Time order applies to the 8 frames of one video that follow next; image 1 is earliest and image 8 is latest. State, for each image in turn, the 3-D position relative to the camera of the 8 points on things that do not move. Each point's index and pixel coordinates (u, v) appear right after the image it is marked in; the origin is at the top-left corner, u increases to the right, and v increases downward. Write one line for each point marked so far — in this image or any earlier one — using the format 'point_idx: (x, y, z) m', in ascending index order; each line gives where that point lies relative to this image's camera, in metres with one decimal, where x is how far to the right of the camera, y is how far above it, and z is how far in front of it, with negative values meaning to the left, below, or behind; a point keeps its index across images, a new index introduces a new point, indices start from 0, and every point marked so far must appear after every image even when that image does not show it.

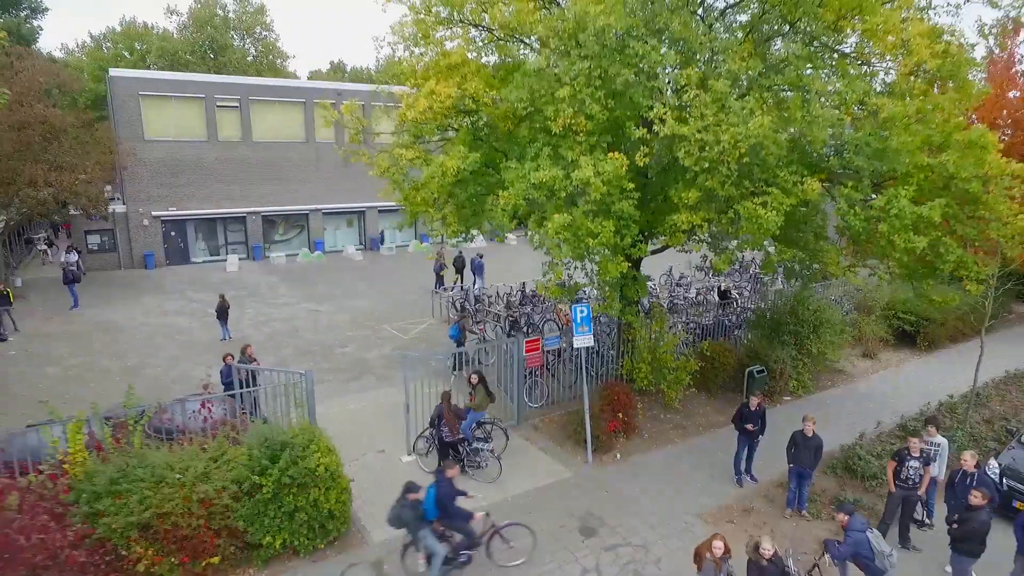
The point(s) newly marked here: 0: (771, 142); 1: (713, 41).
0: (+2.4, +1.3, +6.5) m
1: (+2.0, +2.4, +6.9) m
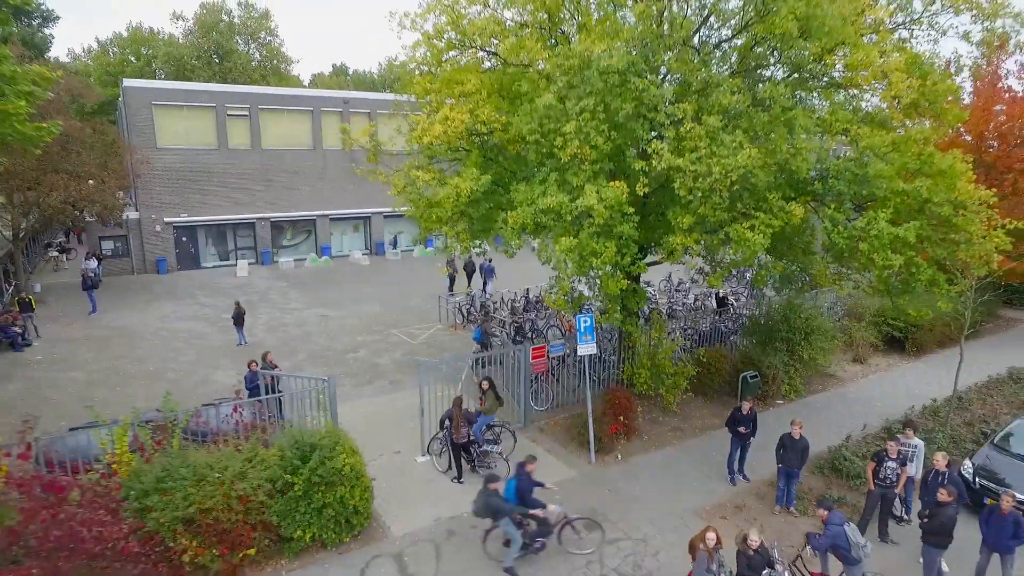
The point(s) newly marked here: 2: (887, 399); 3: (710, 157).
0: (+2.5, +1.2, +7.2) m
1: (+2.1, +2.2, +7.6) m
2: (+6.5, -1.9, +12.2) m
3: (+1.9, +1.2, +6.9) m
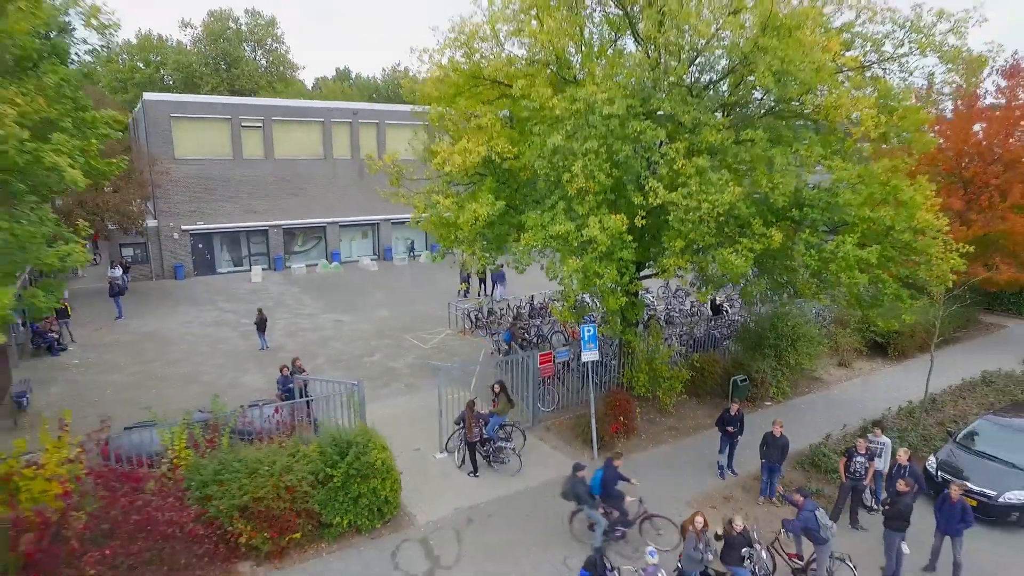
0: (+2.6, +1.0, +8.2) m
1: (+2.2, +2.0, +8.6) m
2: (+6.7, -2.1, +13.3) m
3: (+2.1, +1.1, +8.0) m
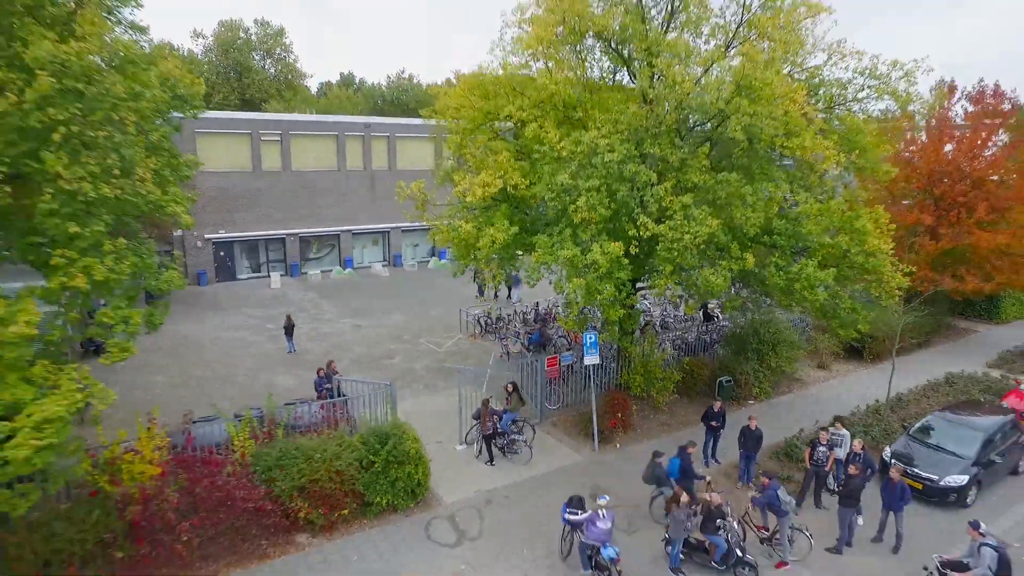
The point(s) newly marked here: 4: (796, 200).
0: (+2.8, +0.7, +9.7) m
1: (+2.4, +1.8, +10.1) m
2: (+6.9, -2.3, +14.8) m
3: (+2.3, +0.8, +9.5) m
4: (+4.1, +1.2, +10.3) m
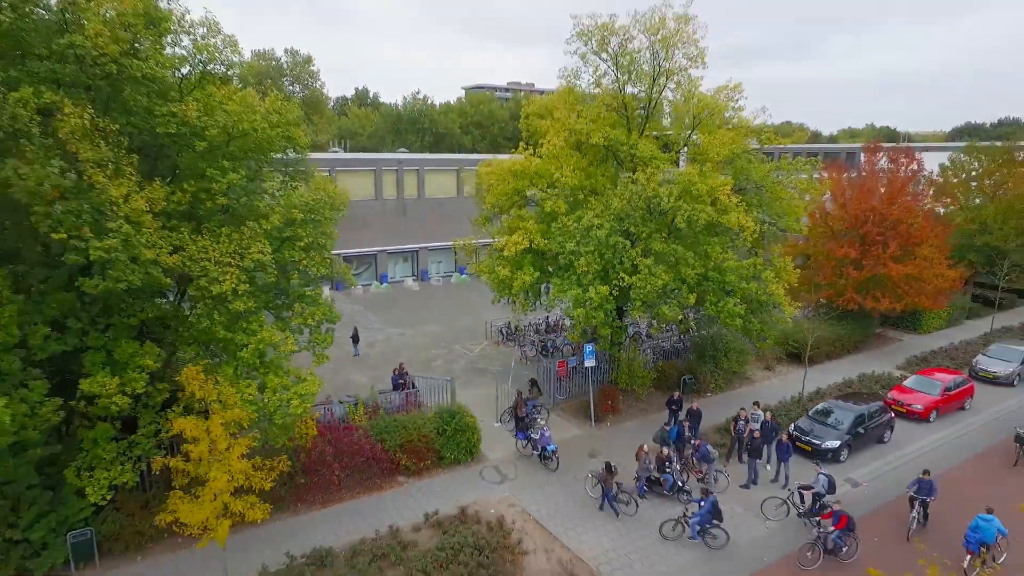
0: (+3.4, +0.1, +14.9) m
1: (+3.0, +1.2, +15.3) m
2: (+7.4, -2.9, +20.0) m
3: (+2.8, +0.2, +14.7) m
4: (+4.7, +0.6, +15.5) m
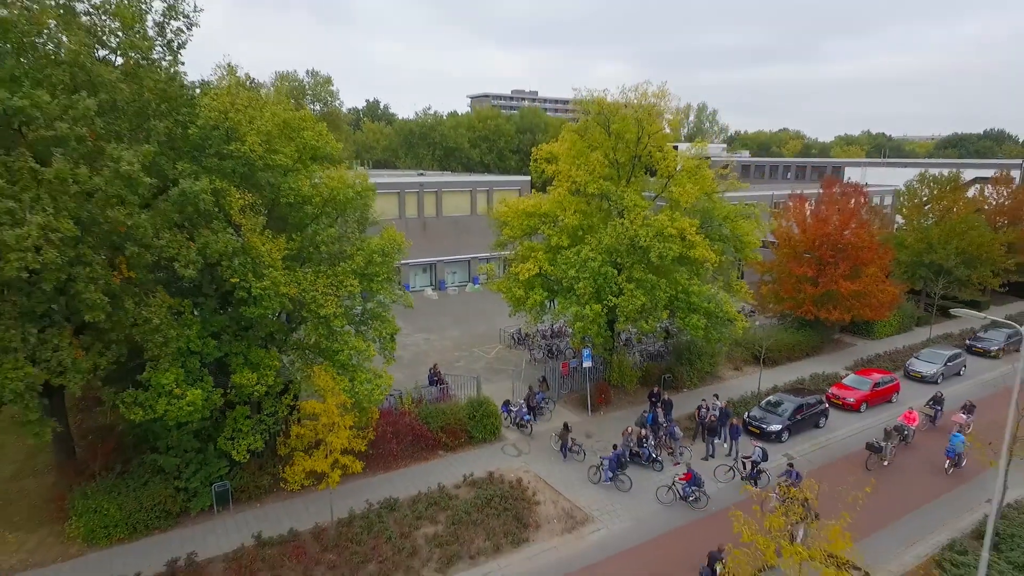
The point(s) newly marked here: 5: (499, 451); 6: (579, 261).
0: (+3.8, -0.4, +19.4) m
1: (+3.4, +0.7, +19.8) m
2: (+7.8, -3.5, +24.4) m
3: (+3.2, -0.3, +19.2) m
4: (+5.1, +0.1, +20.0) m
5: (-0.4, -4.5, +19.4) m
6: (+1.9, +0.8, +19.9) m
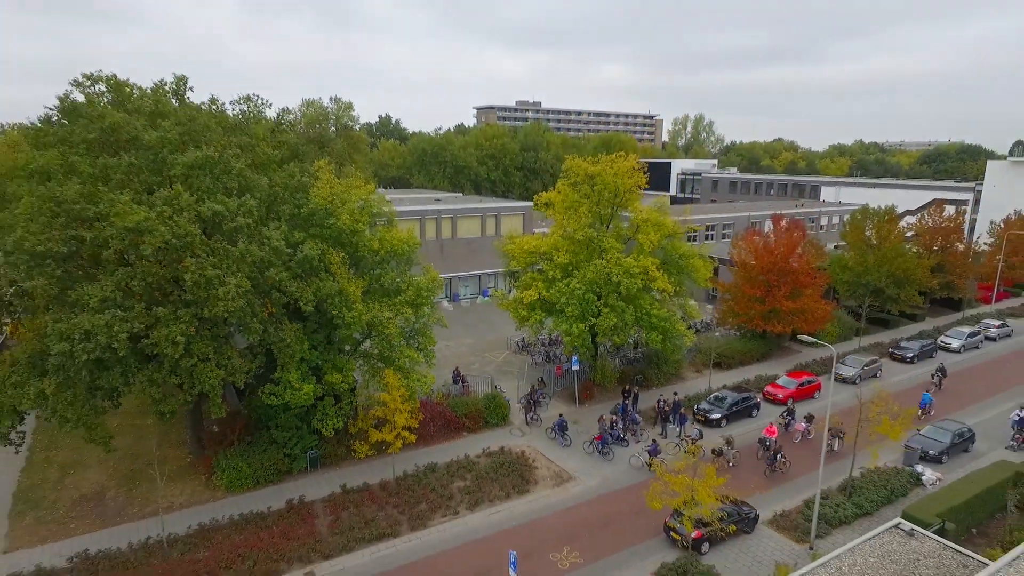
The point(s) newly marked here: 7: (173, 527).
0: (+4.0, -1.2, +25.9) m
1: (+3.6, -0.2, +26.3) m
2: (+8.1, -4.3, +31.0) m
3: (+3.4, -1.1, +25.7) m
4: (+5.3, -0.8, +26.5) m
5: (-0.2, -5.3, +26.0) m
6: (+2.1, 0.0, +26.5) m
7: (-9.1, -6.4, +18.9) m
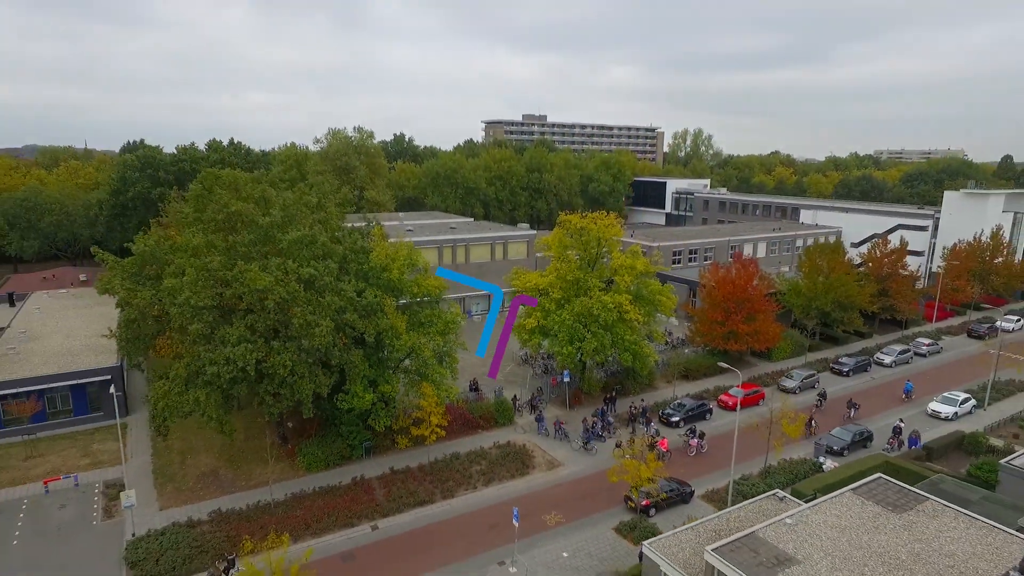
0: (+4.2, -2.7, +33.4) m
1: (+3.8, -1.6, +33.8) m
2: (+8.3, -5.8, +38.3) m
3: (+3.7, -2.6, +33.2) m
4: (+5.5, -2.2, +33.9) m
5: (0.0, -6.8, +33.4) m
6: (+2.4, -1.5, +33.9) m
7: (-8.9, -7.8, +26.5) m
